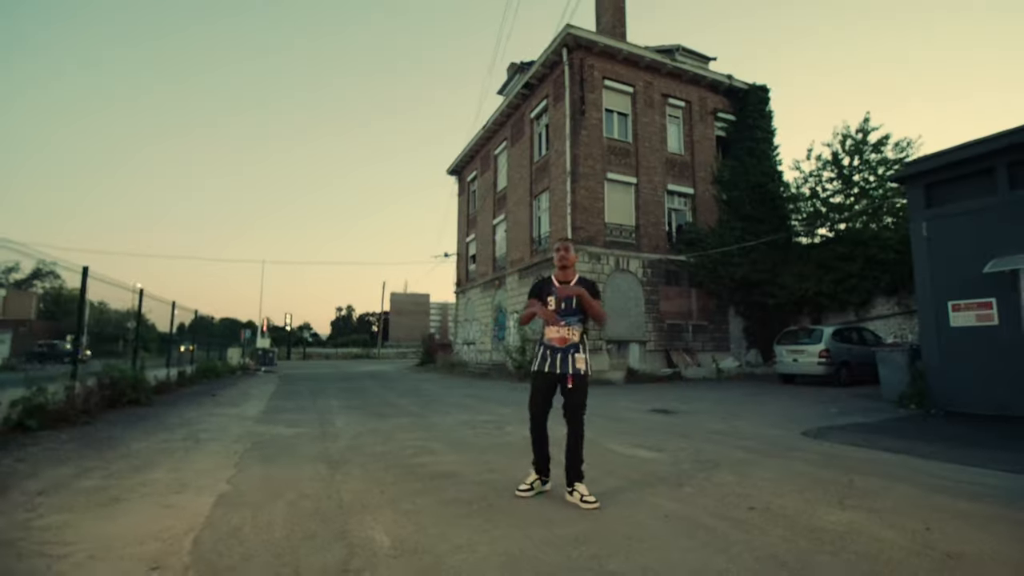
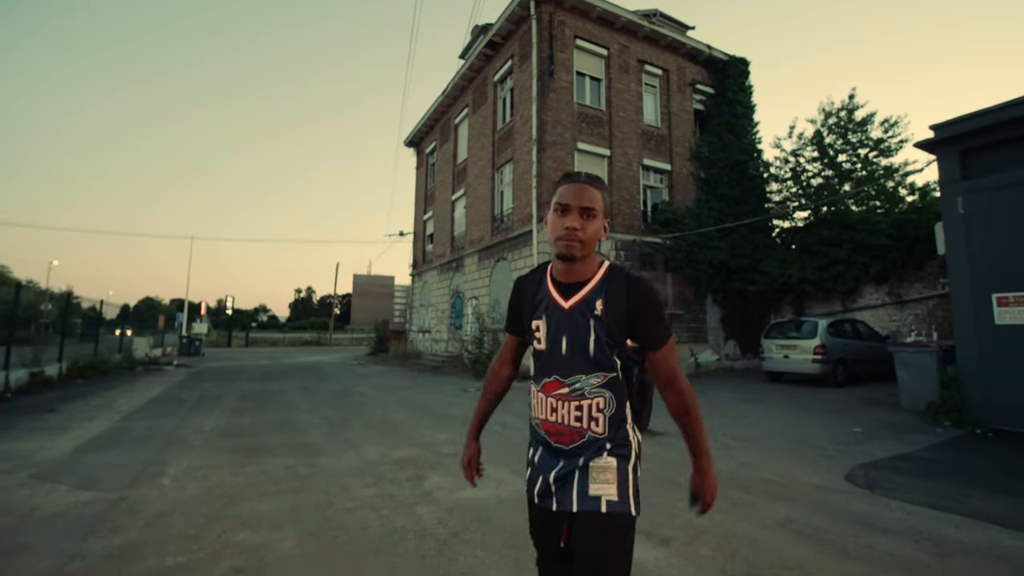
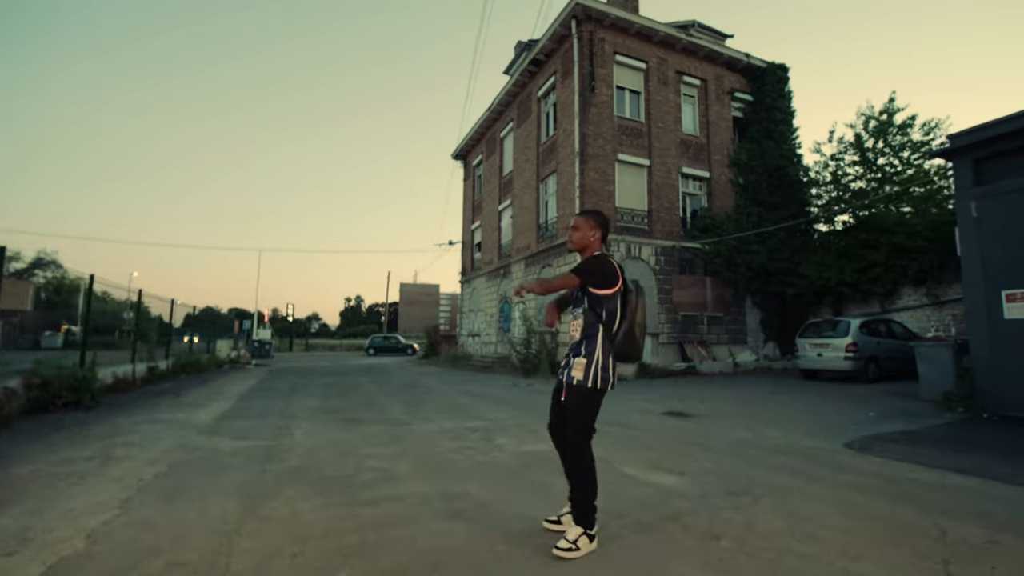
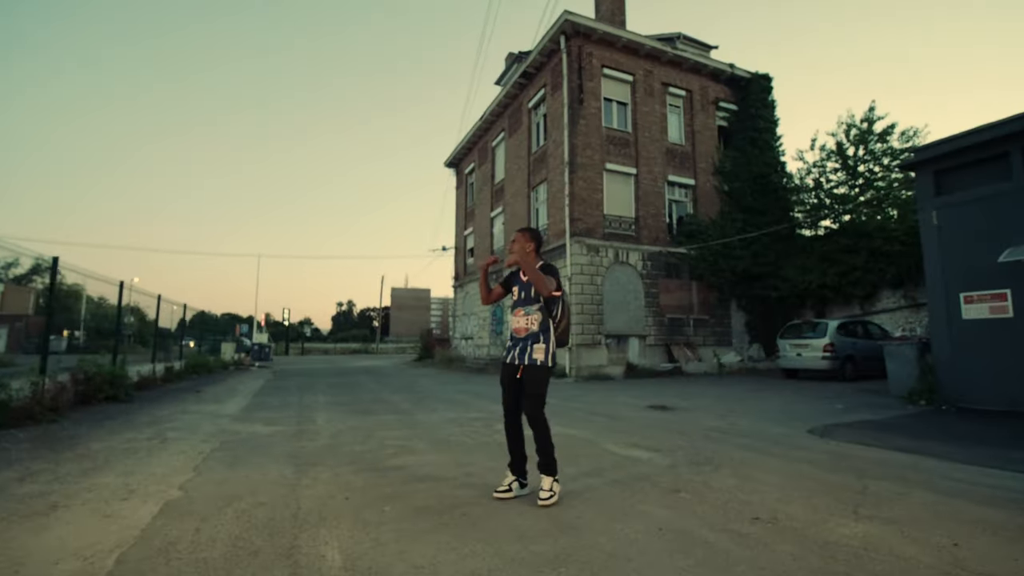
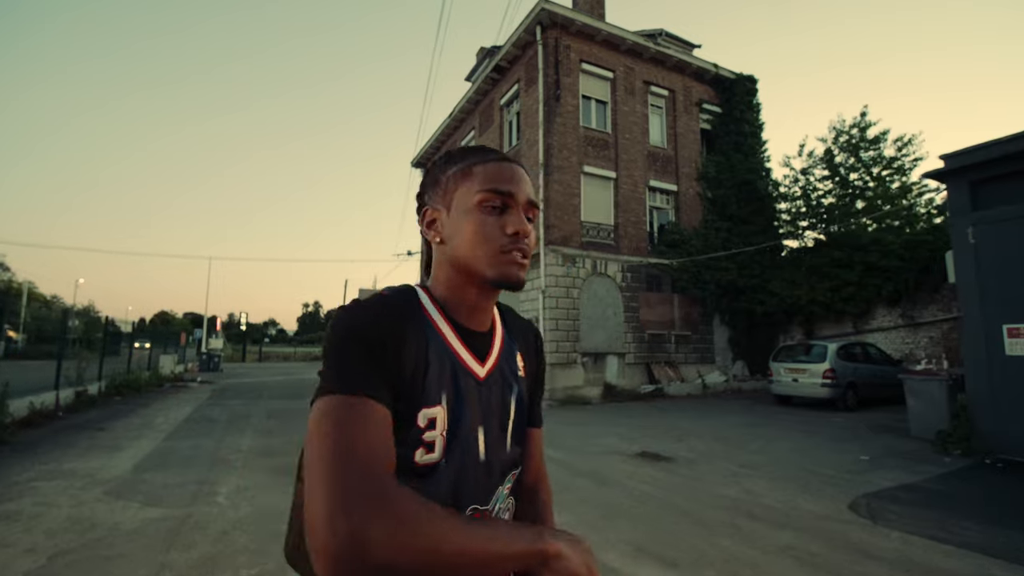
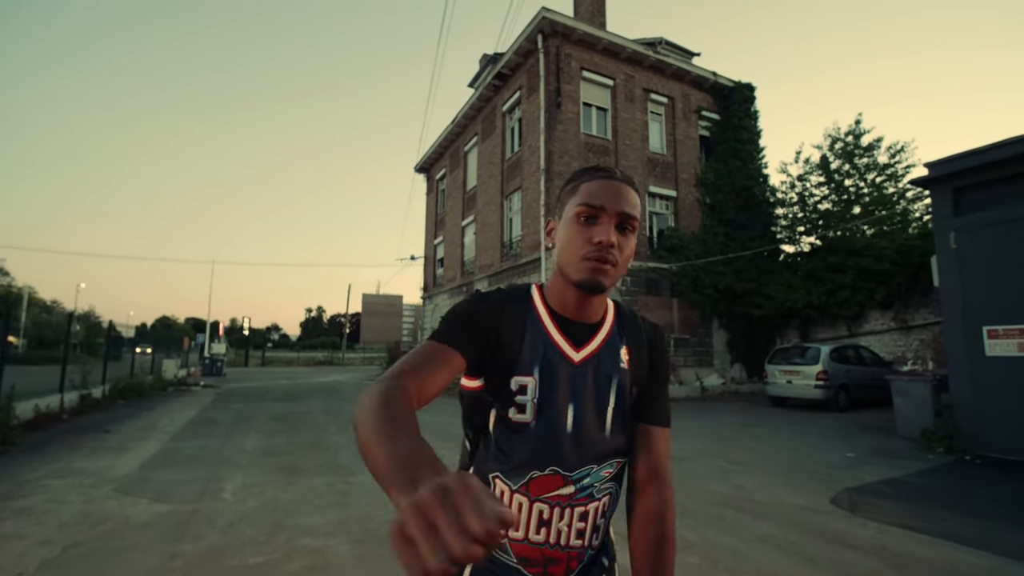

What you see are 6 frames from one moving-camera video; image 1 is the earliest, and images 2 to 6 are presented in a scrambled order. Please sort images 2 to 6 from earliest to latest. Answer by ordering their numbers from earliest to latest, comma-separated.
4, 3, 2, 6, 5
